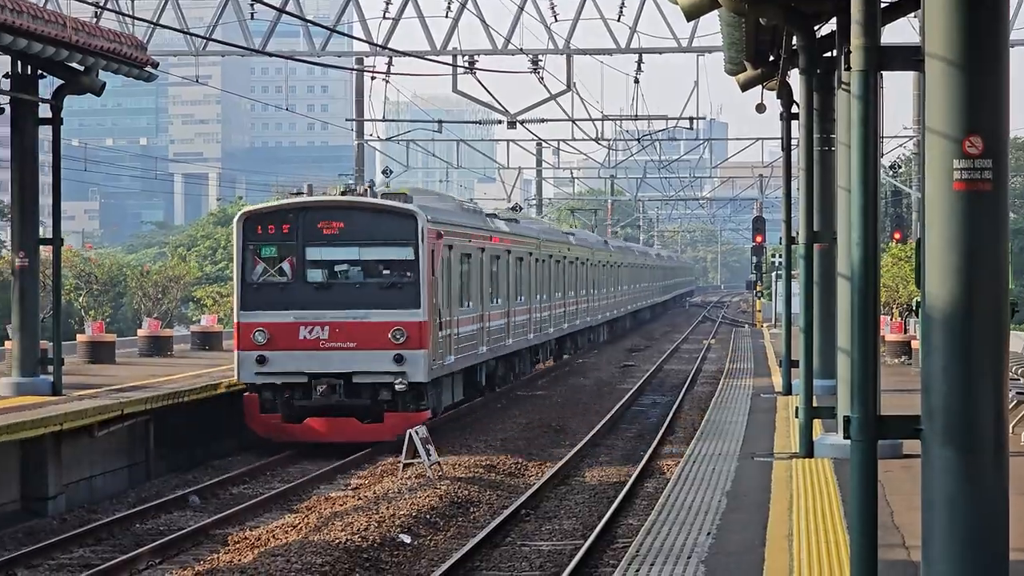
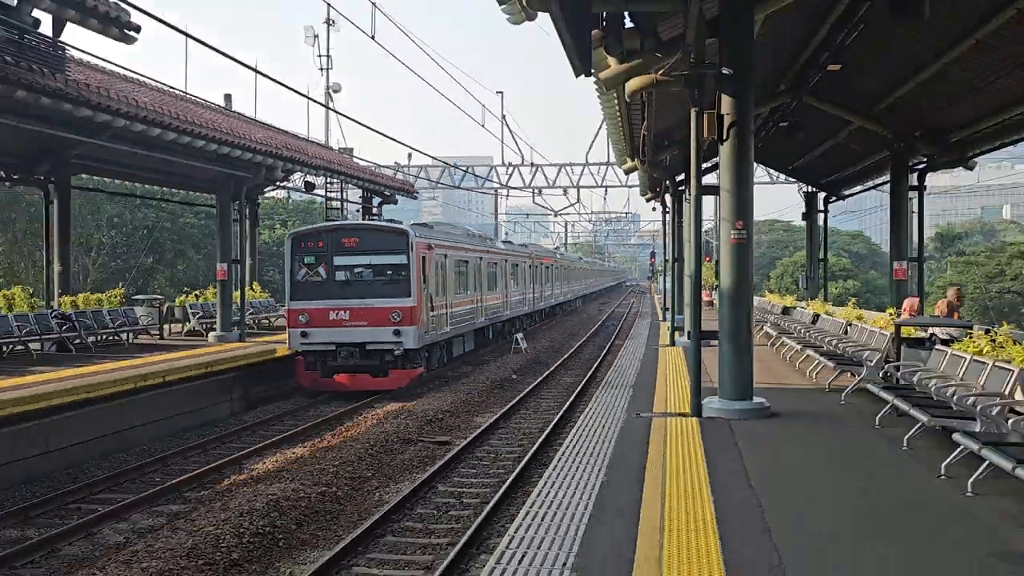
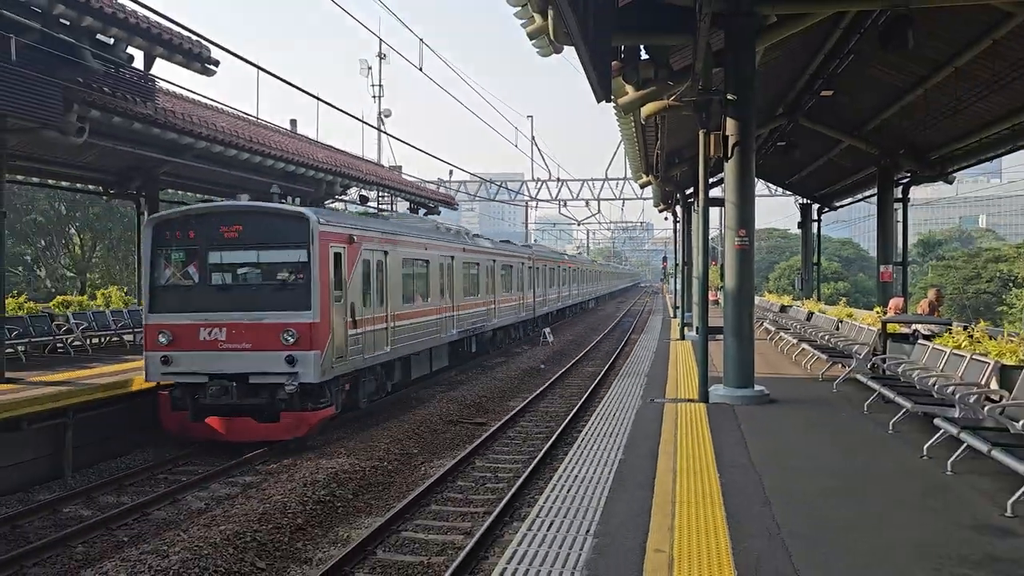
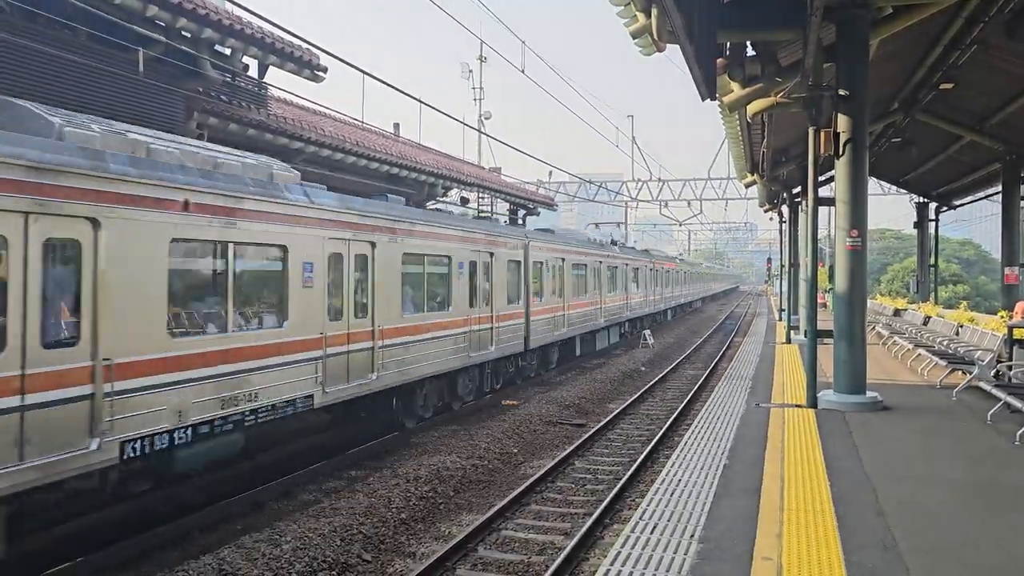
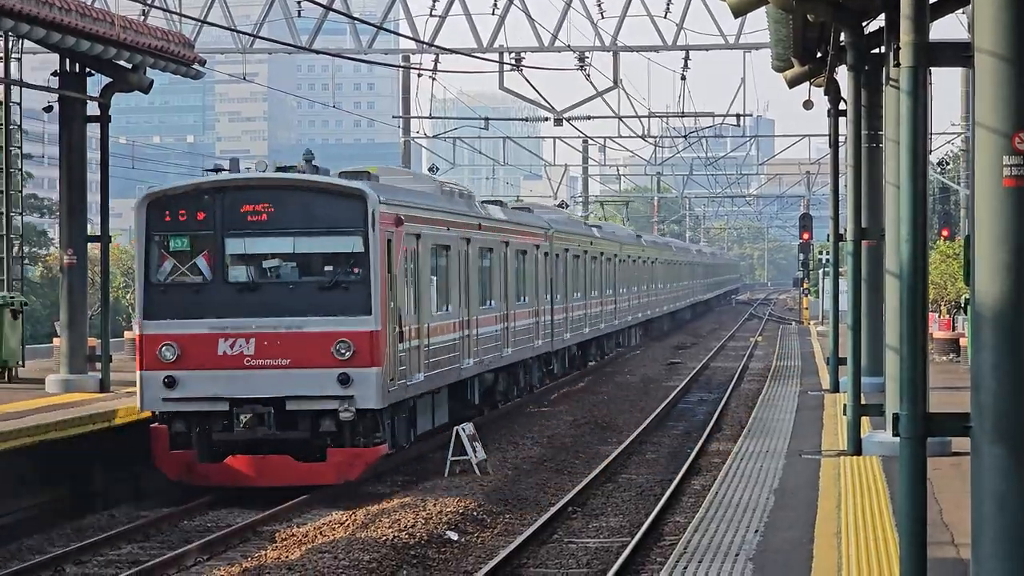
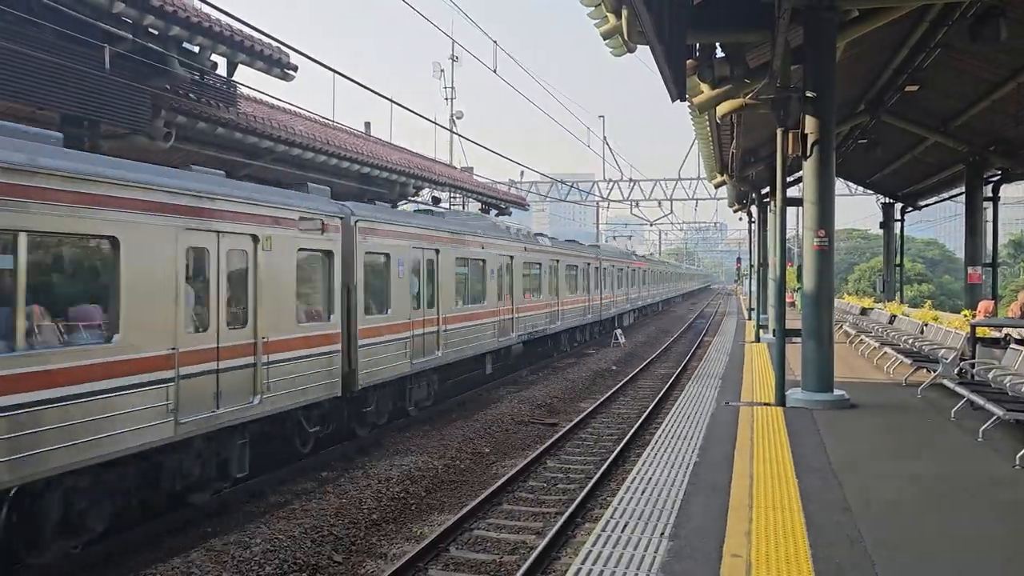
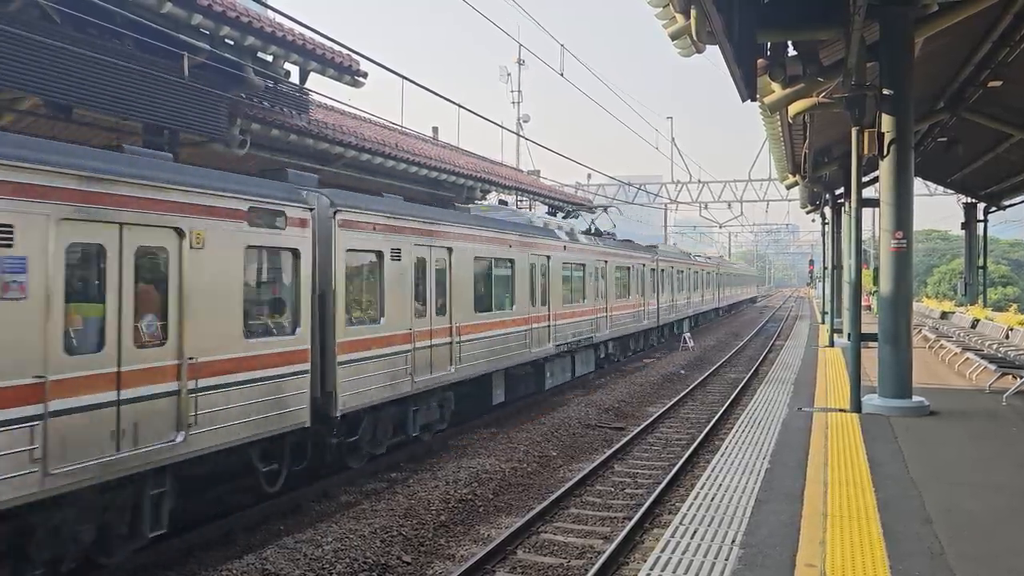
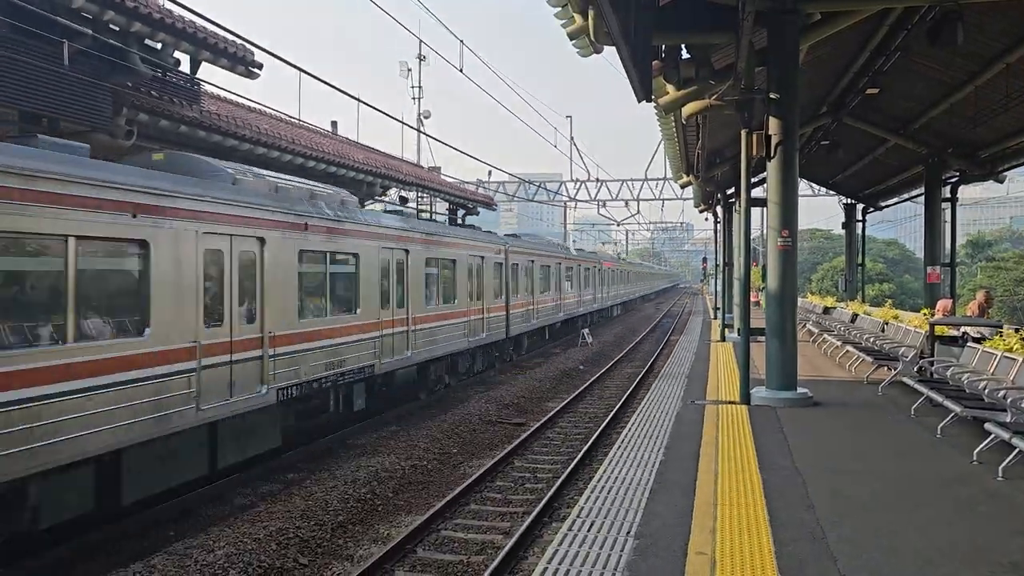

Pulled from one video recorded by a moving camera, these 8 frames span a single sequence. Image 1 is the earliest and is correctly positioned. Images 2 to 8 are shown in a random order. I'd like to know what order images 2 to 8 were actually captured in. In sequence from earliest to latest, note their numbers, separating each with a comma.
5, 2, 3, 8, 6, 4, 7
